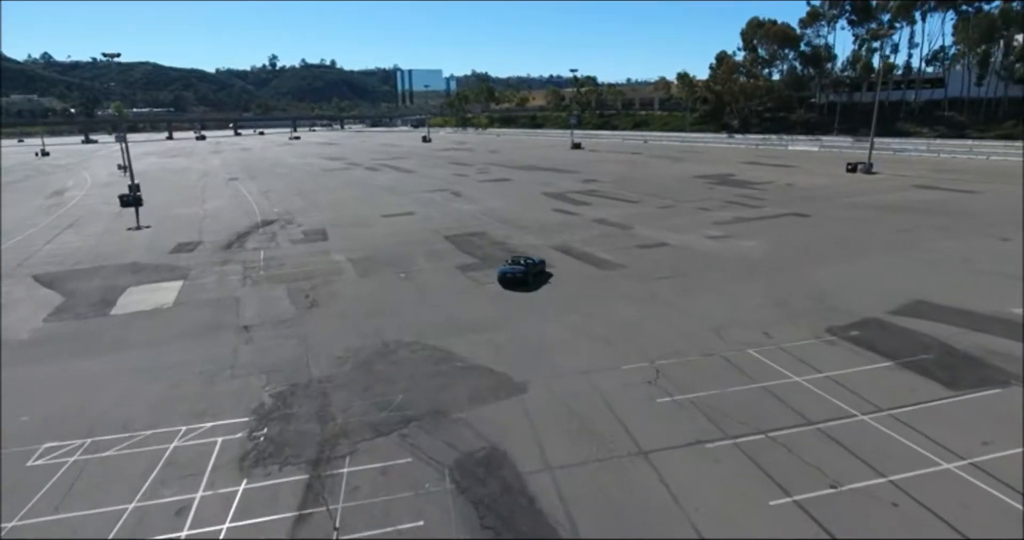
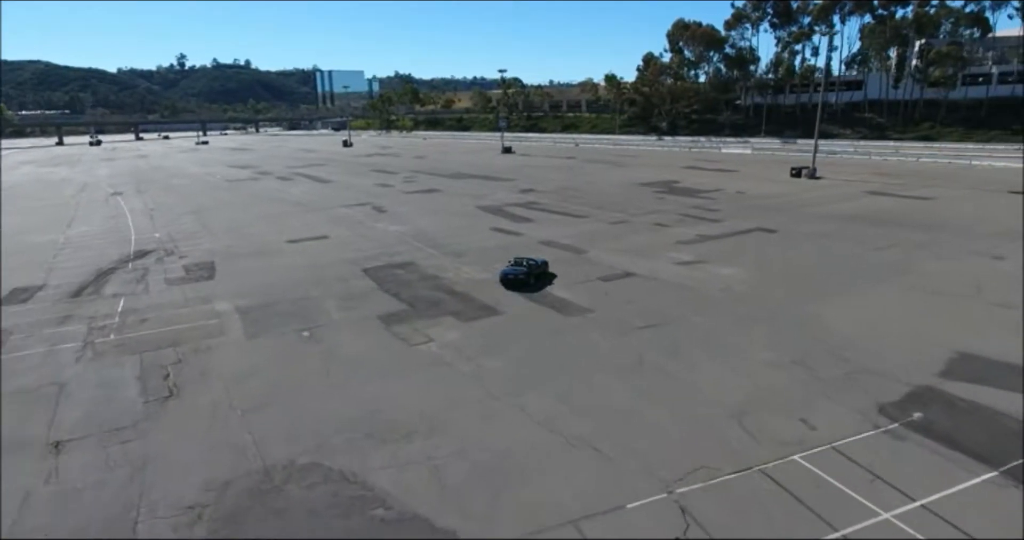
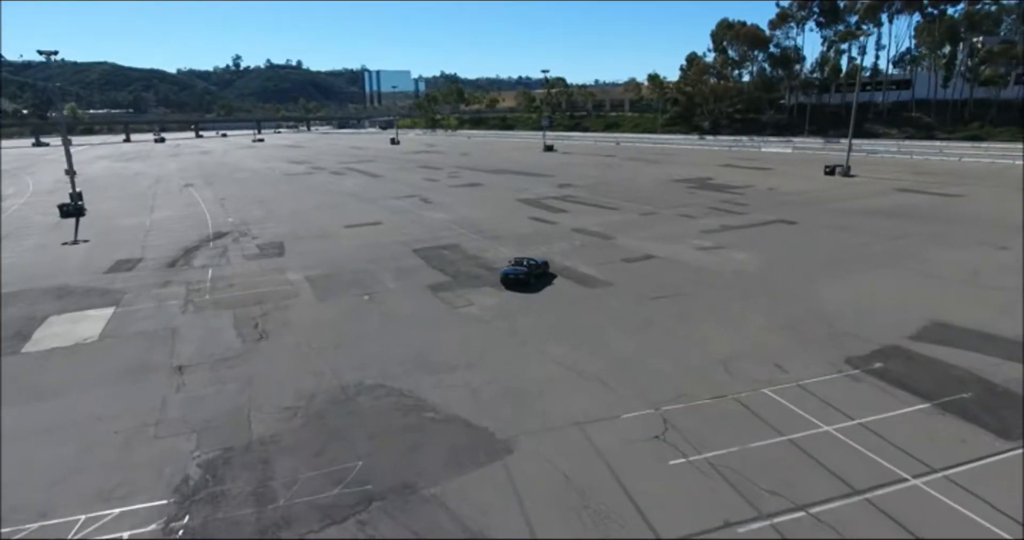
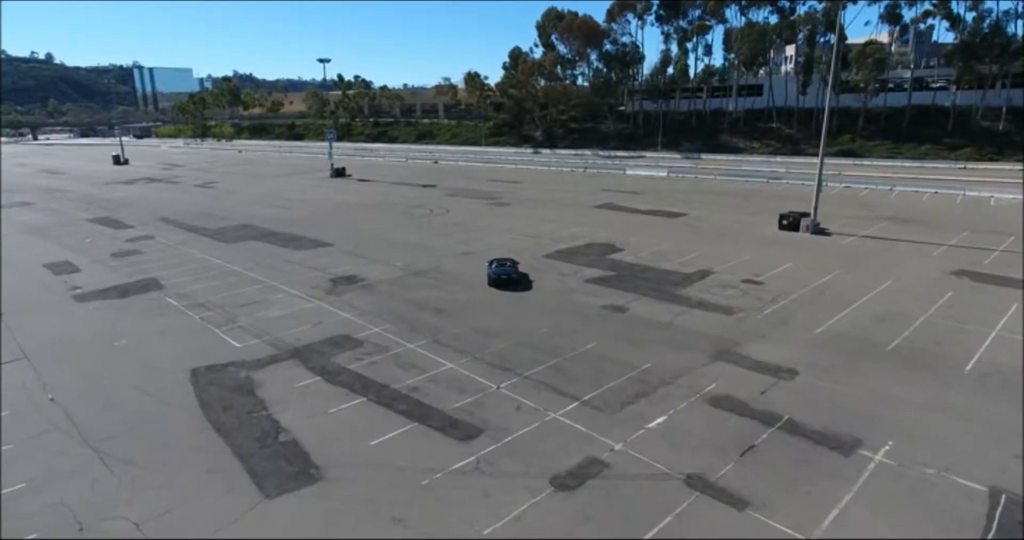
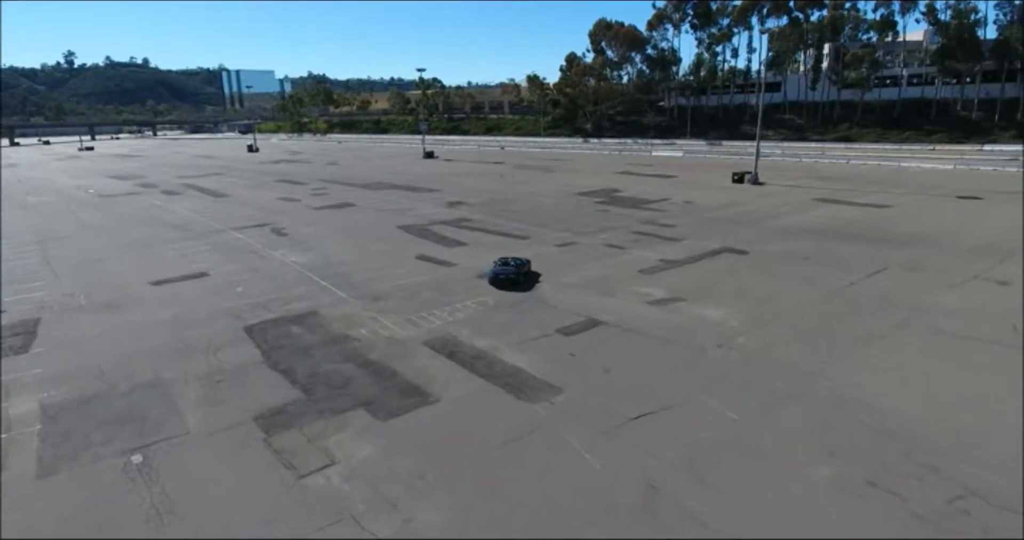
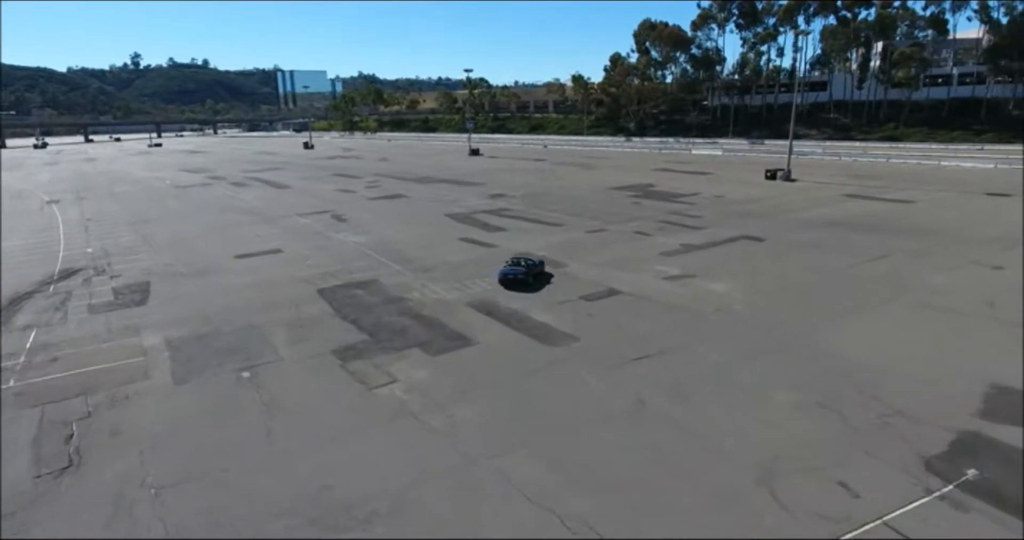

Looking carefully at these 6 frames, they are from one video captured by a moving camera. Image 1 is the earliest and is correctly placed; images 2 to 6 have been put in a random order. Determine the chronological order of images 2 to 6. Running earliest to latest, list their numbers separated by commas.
3, 2, 6, 5, 4
